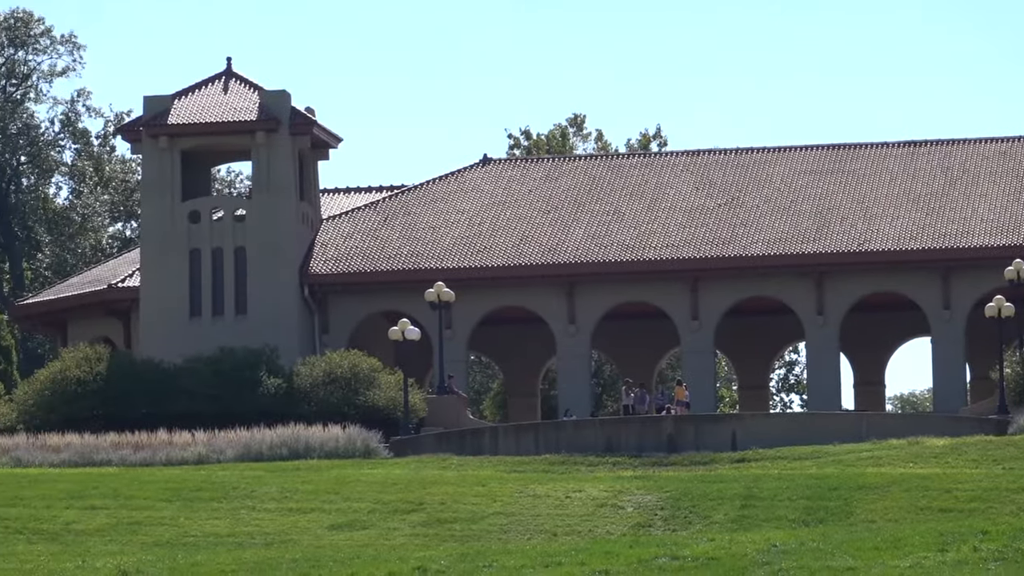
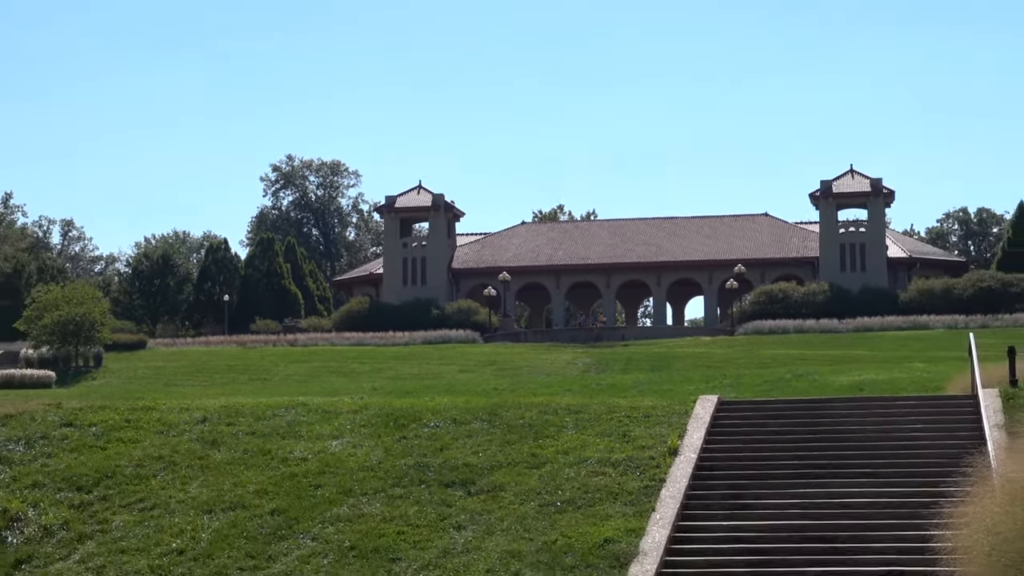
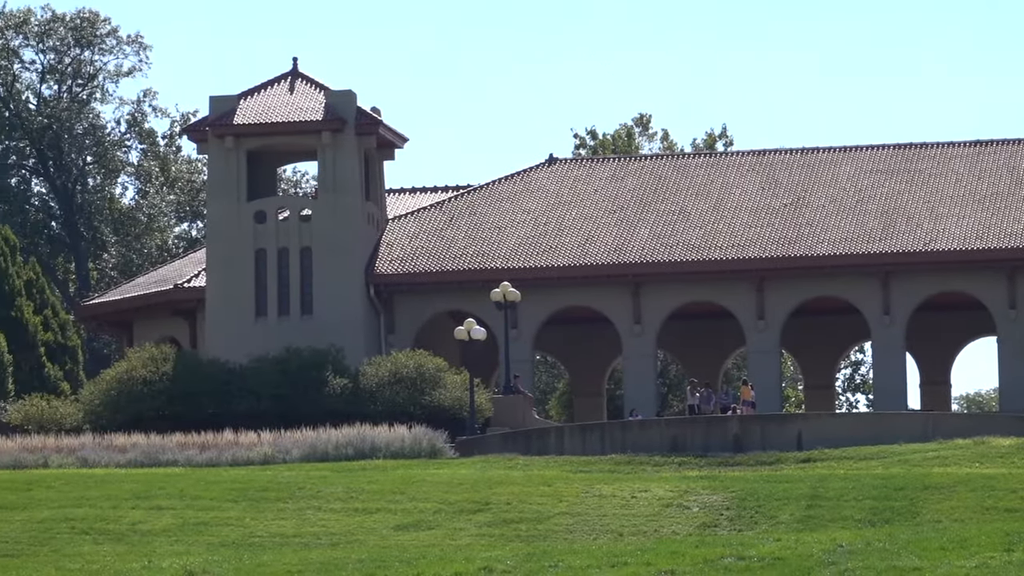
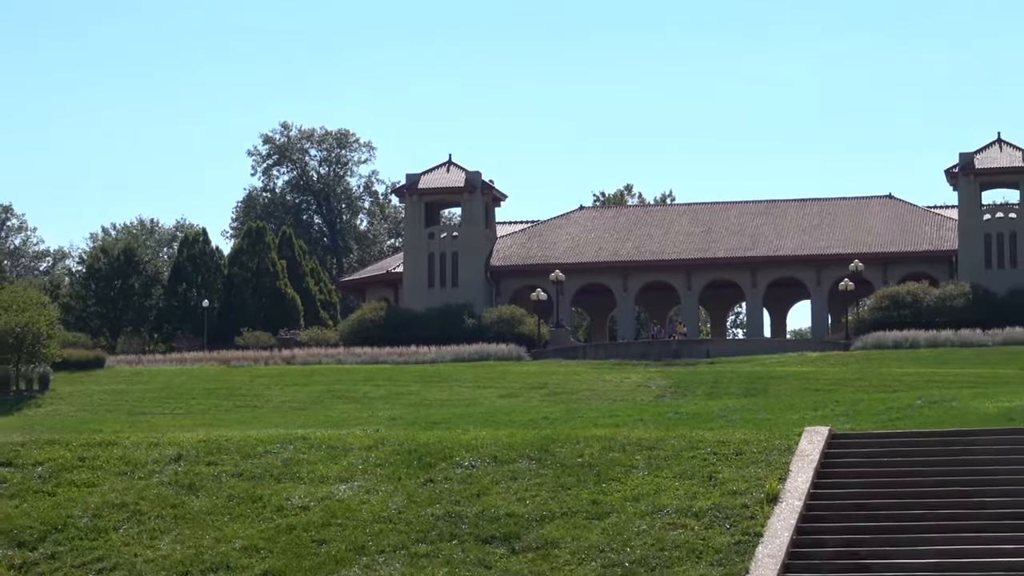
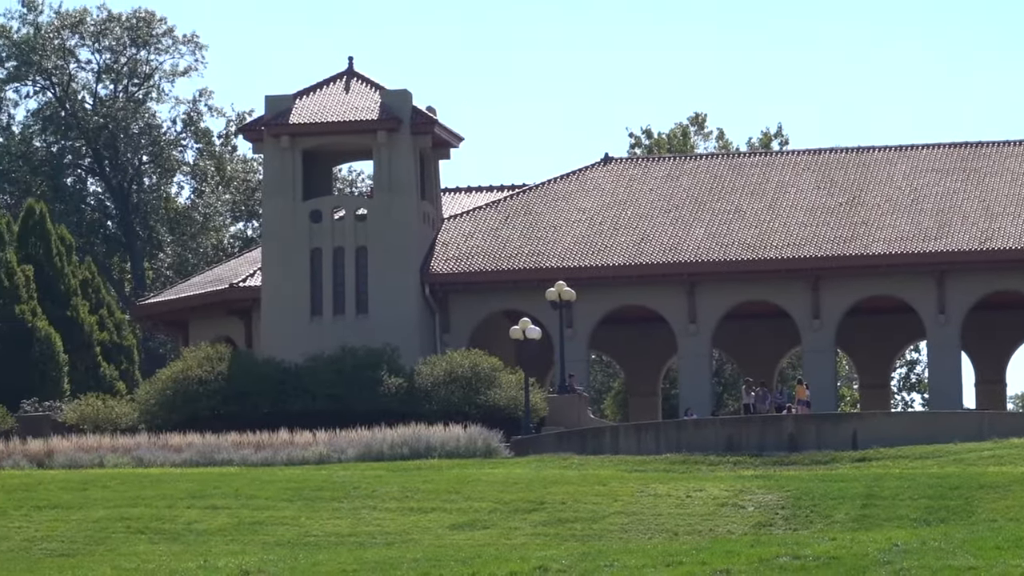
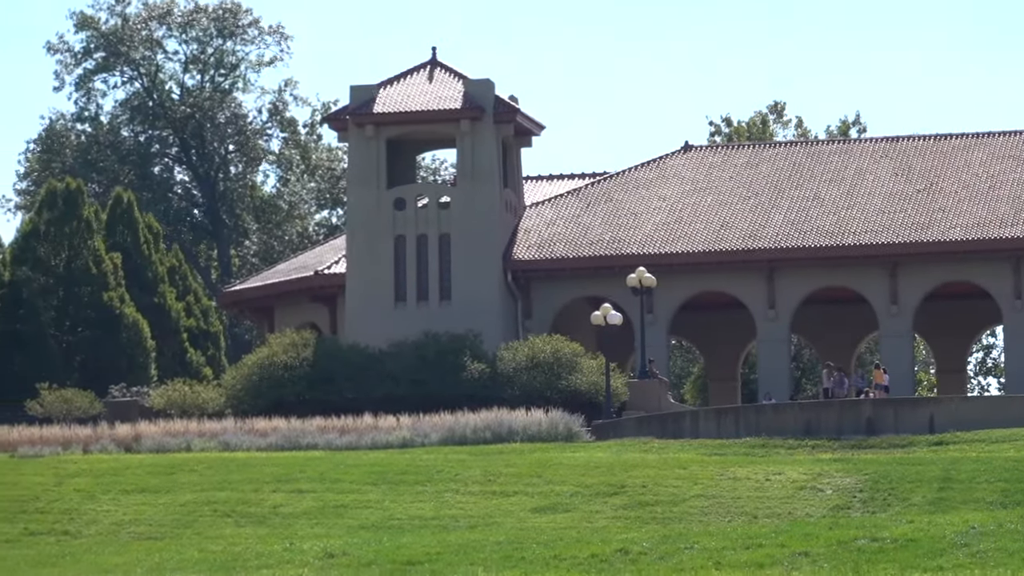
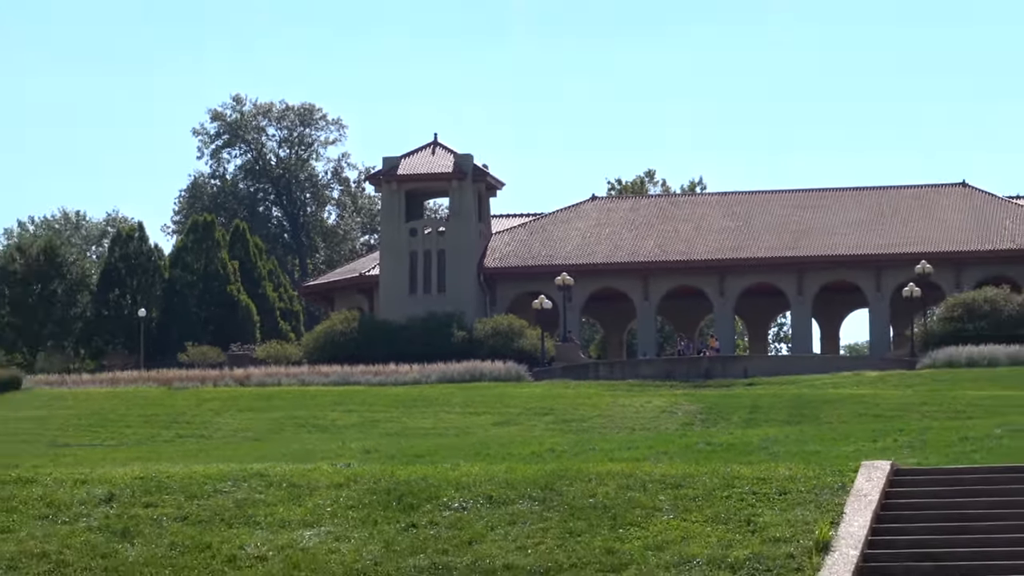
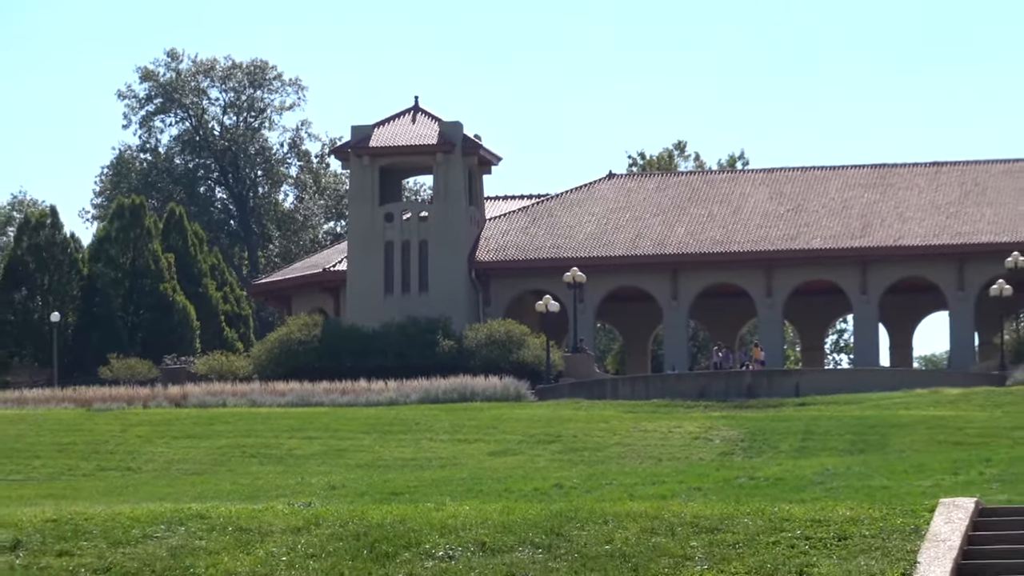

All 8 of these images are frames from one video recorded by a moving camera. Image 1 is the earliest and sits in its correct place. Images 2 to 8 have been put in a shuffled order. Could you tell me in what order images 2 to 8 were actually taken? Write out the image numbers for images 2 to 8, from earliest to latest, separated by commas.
3, 5, 6, 8, 7, 4, 2
